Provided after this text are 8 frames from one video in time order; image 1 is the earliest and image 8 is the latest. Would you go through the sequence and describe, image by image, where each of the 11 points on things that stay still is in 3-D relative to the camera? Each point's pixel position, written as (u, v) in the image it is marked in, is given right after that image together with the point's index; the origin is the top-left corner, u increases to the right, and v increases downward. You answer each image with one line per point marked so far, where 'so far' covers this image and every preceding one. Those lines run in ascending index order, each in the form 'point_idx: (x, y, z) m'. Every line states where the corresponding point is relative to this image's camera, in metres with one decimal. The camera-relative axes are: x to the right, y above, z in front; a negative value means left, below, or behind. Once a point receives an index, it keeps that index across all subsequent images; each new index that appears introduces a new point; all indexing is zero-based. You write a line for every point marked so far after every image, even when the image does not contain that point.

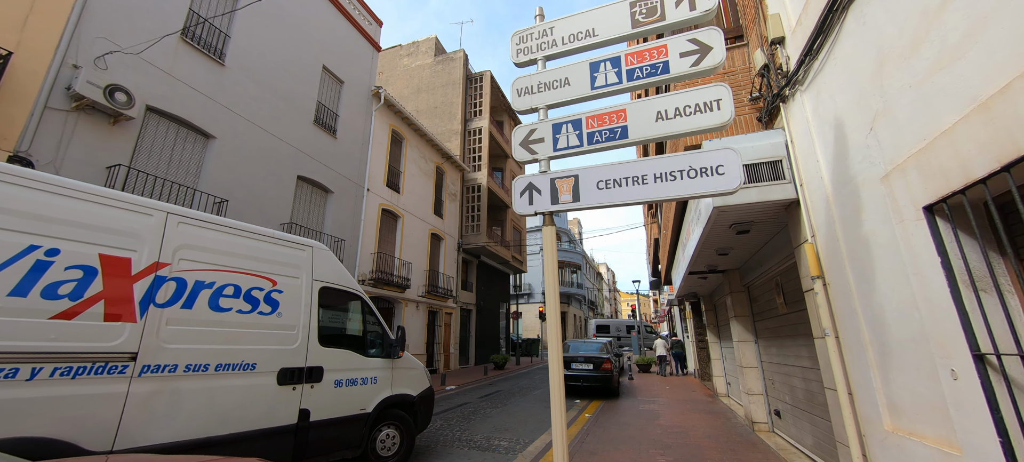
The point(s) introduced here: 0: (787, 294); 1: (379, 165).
0: (+3.7, -0.8, +5.3) m
1: (-5.1, +2.5, +15.2) m
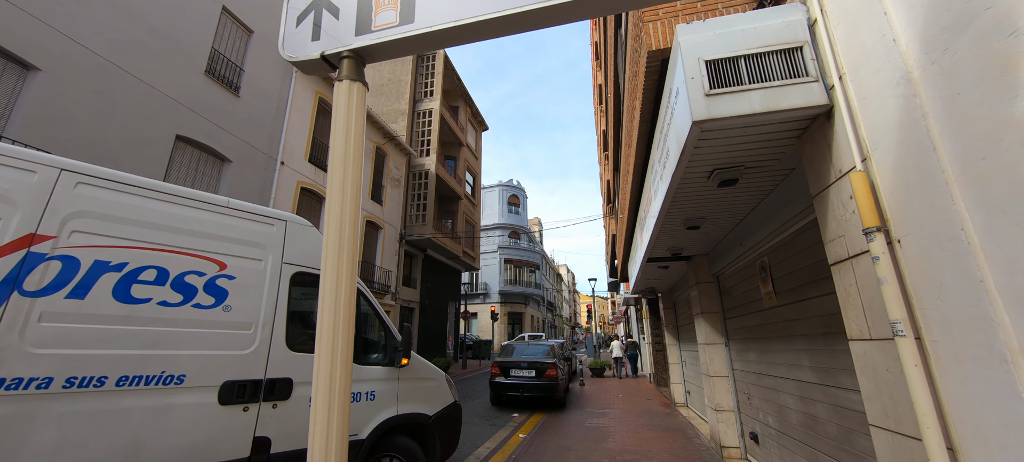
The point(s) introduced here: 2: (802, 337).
0: (+2.6, -0.4, +3.8) m
1: (-7.0, +3.1, +12.9) m
2: (+2.6, -0.9, +3.4) m
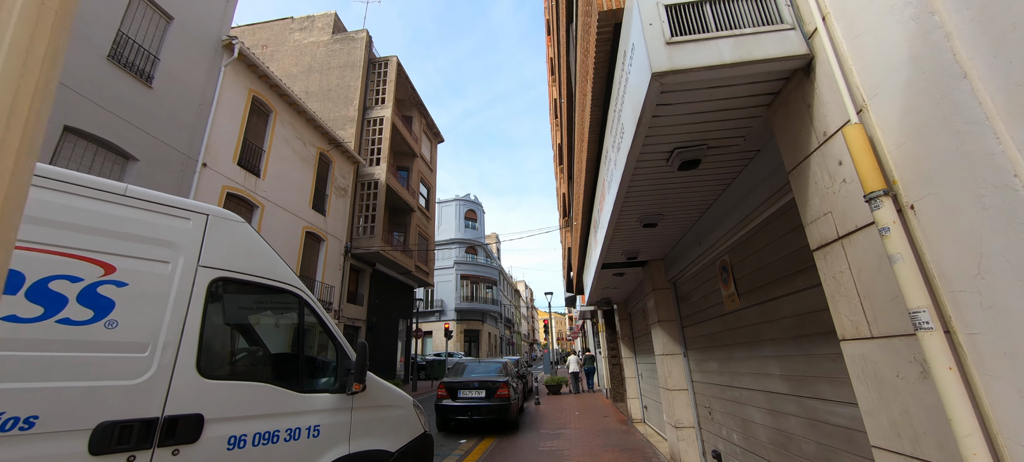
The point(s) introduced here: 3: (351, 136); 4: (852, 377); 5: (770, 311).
0: (+2.1, -0.4, +3.5) m
1: (-8.5, +2.8, +11.7) m
2: (+2.0, -0.9, +3.1) m
3: (-7.8, +4.6, +18.8) m
4: (+1.6, -0.7, +1.8) m
5: (+2.0, -0.6, +3.0) m
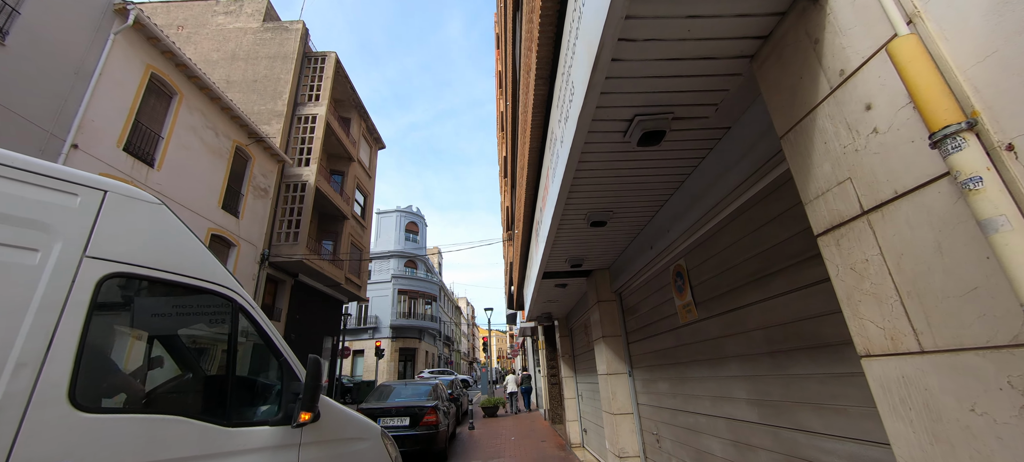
0: (+1.5, -0.4, +3.0) m
1: (-10.0, +2.9, +9.8) m
2: (+1.5, -0.9, +2.6) m
3: (-10.3, +4.3, +17.0) m
4: (+1.2, -0.6, +1.3) m
5: (+1.5, -0.6, +2.6) m
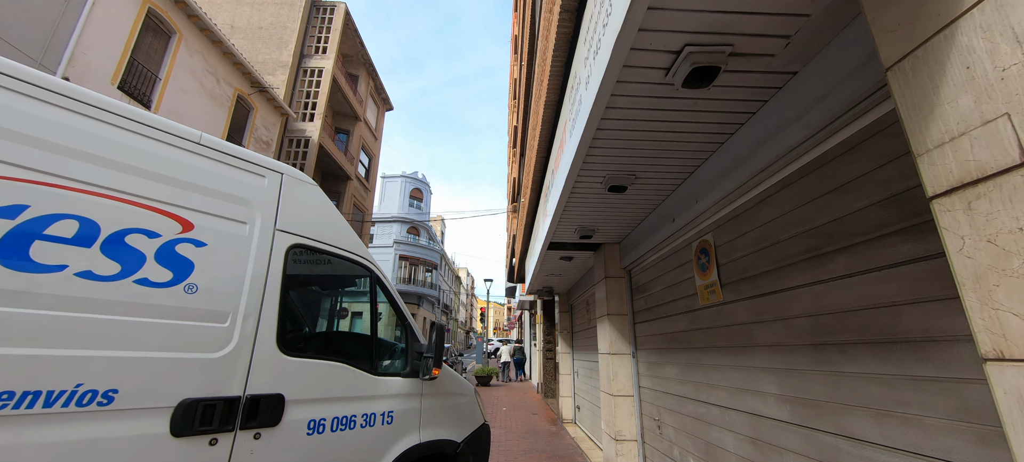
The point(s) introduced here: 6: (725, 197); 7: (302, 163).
0: (+1.5, -0.2, +2.7) m
1: (-9.7, +4.3, +9.3) m
2: (+1.5, -0.7, +2.3) m
3: (-9.7, +6.2, +16.4) m
4: (+1.2, -0.5, +0.9) m
5: (+1.5, -0.4, +2.2) m
6: (+1.4, +0.2, +2.6) m
7: (-8.6, +2.8, +16.0) m
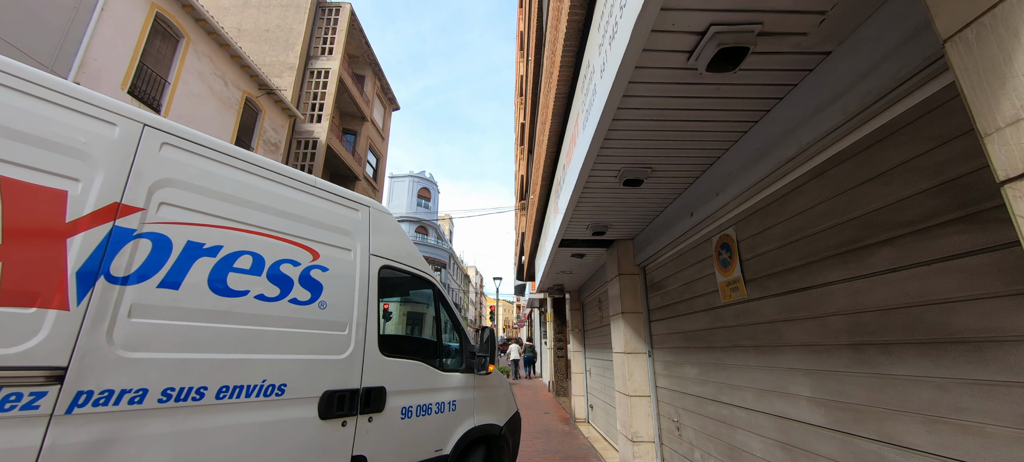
0: (+1.6, -0.2, +2.5) m
1: (-9.5, +4.2, +9.4) m
2: (+1.6, -0.7, +2.1) m
3: (-9.5, +6.2, +16.5) m
4: (+1.3, -0.5, +0.8) m
5: (+1.6, -0.4, +2.1) m
6: (+1.5, +0.3, +2.4) m
7: (-8.3, +2.8, +16.0) m
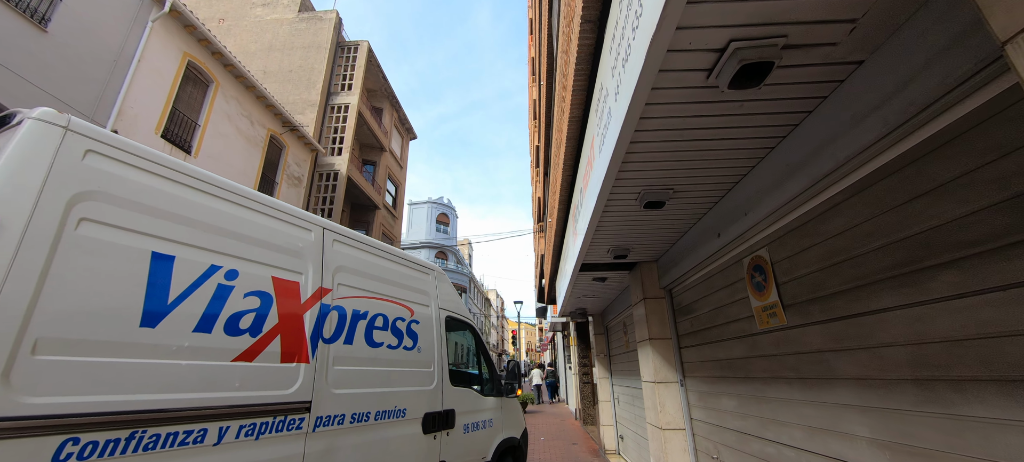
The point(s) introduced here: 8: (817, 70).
0: (+1.7, -0.3, +2.4) m
1: (-9.2, +3.3, +9.9) m
2: (+1.7, -0.8, +1.9) m
3: (-8.9, +4.8, +17.1) m
4: (+1.3, -0.5, +0.6) m
5: (+1.7, -0.5, +1.9) m
6: (+1.6, +0.1, +2.3) m
7: (-7.6, +1.5, +16.4) m
8: (+1.3, +0.7, +1.7) m
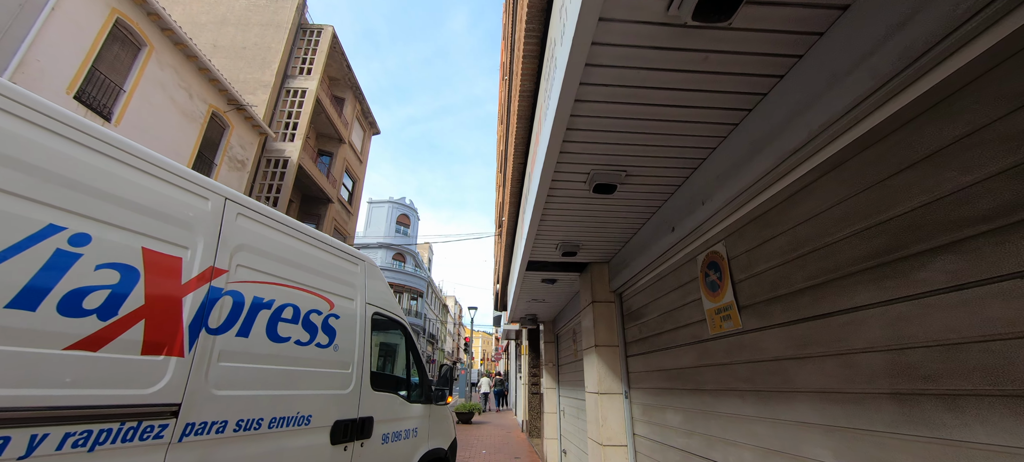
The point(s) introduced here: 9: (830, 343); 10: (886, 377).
0: (+1.3, -0.2, +2.1) m
1: (-10.0, +3.9, +8.7) m
2: (+1.2, -0.7, +1.6) m
3: (-10.3, +5.3, +15.9) m
4: (+1.0, -0.4, +0.3) m
5: (+1.3, -0.4, +1.6) m
6: (+1.2, +0.2, +2.0) m
7: (-9.2, +1.9, +15.3) m
8: (+1.0, +0.8, +1.4) m
9: (+1.3, -0.4, +1.5) m
10: (+1.3, -0.5, +1.3) m
